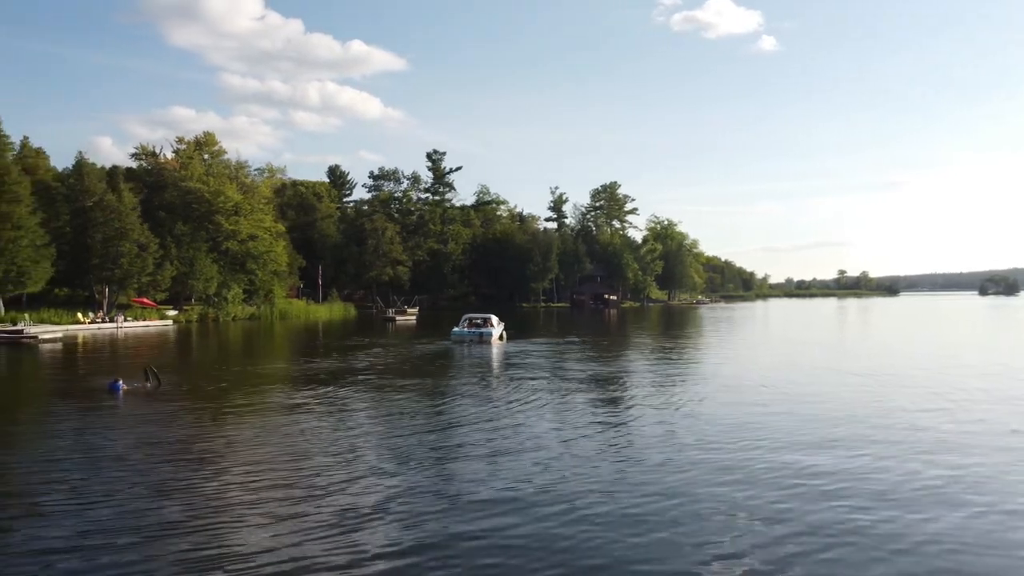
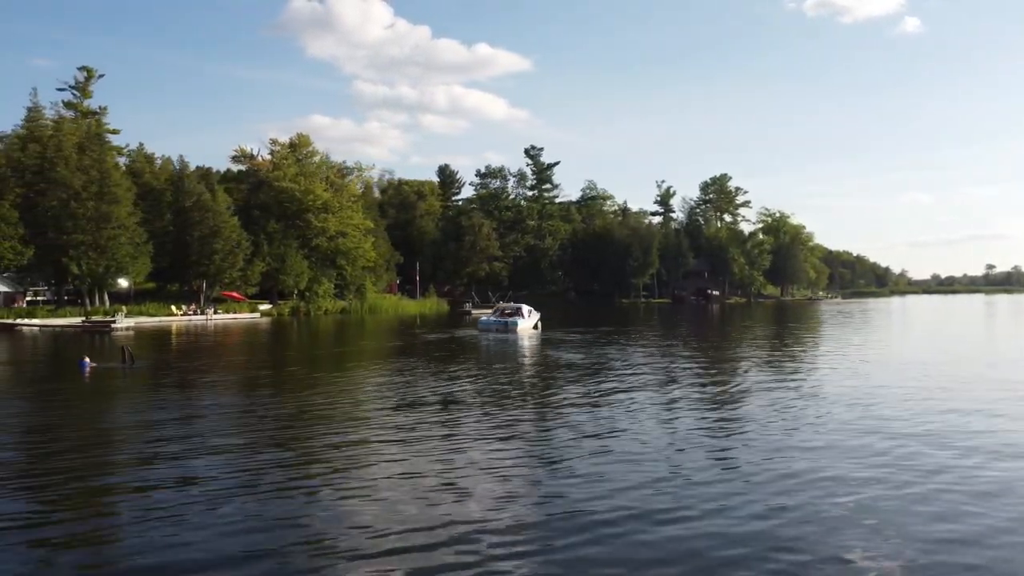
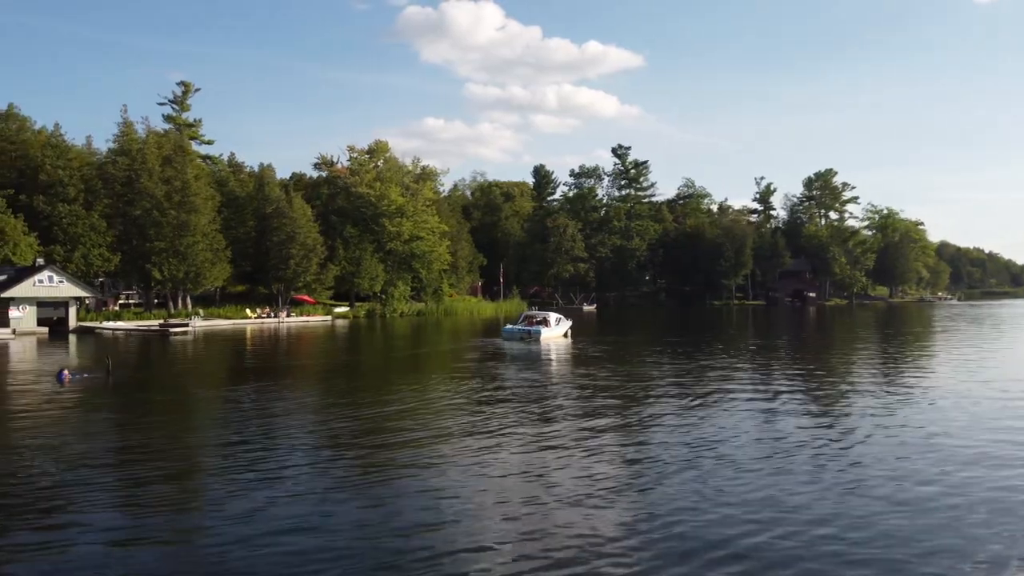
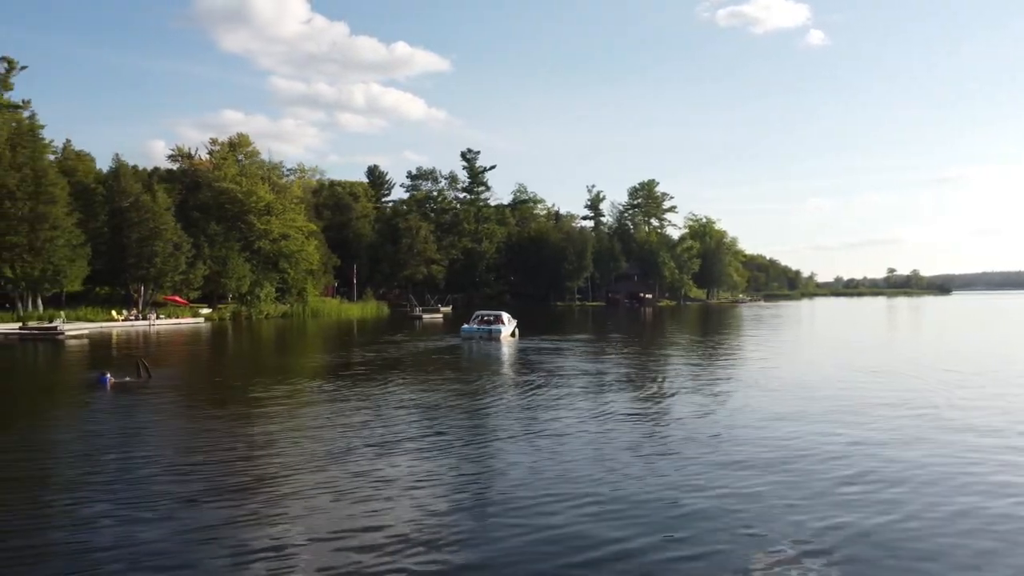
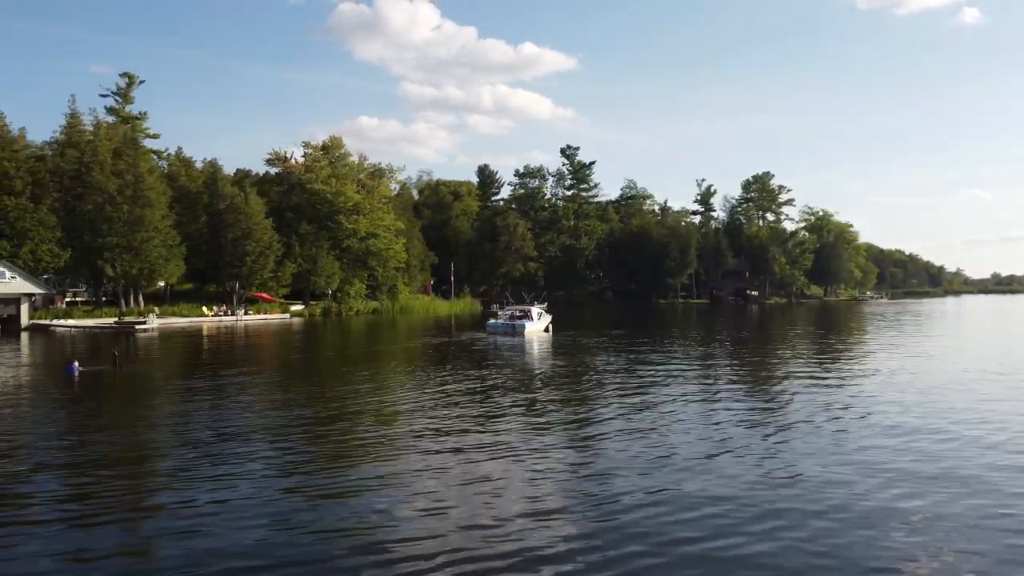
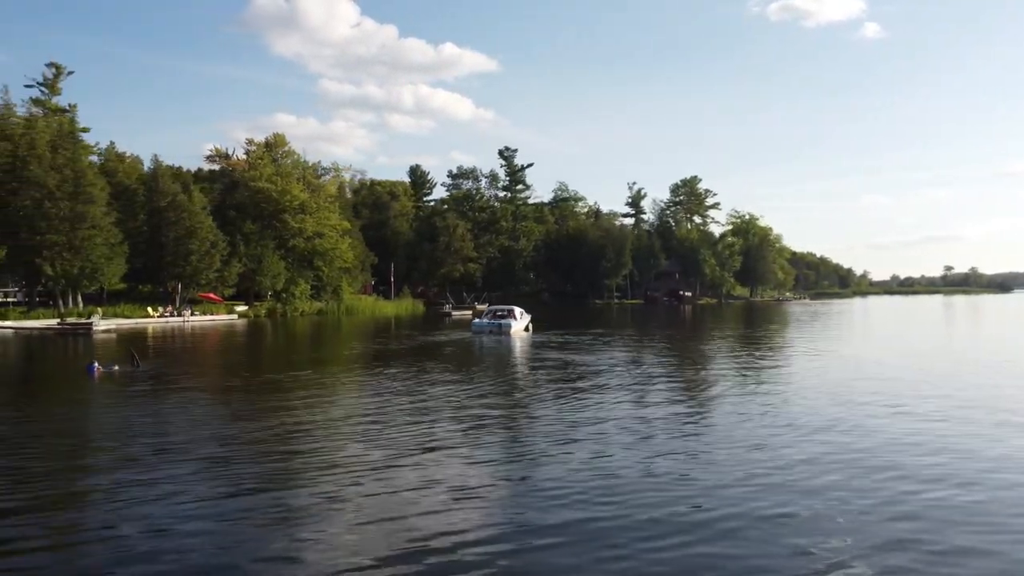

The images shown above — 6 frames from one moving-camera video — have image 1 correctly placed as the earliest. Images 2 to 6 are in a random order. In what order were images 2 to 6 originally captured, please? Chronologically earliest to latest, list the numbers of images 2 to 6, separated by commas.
4, 6, 2, 5, 3
